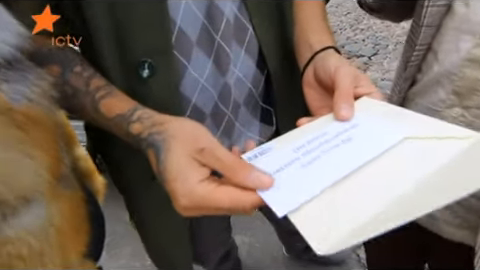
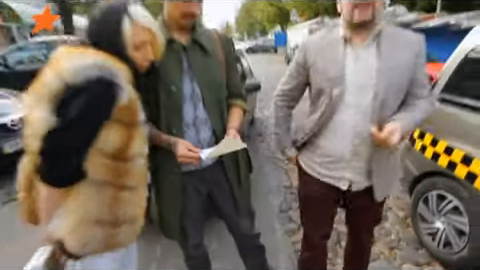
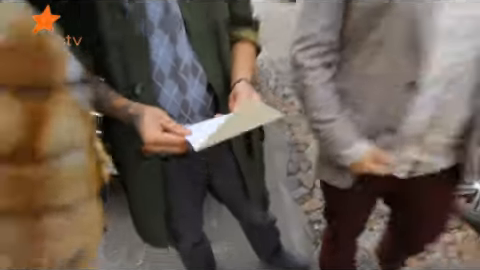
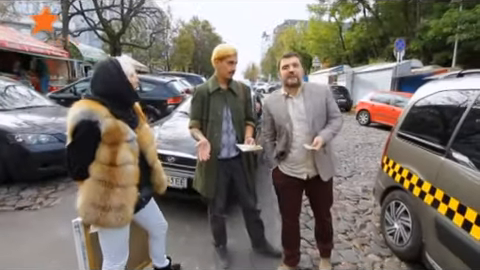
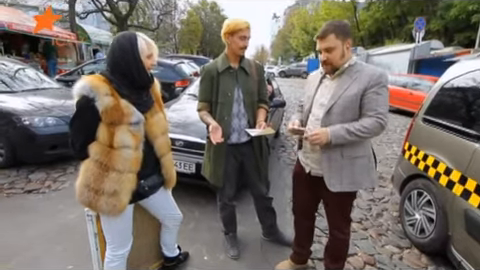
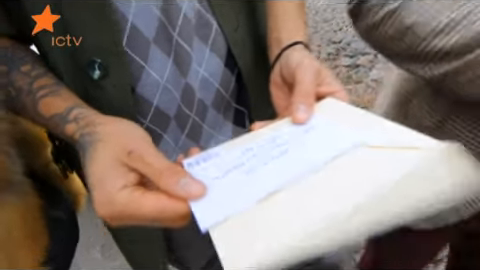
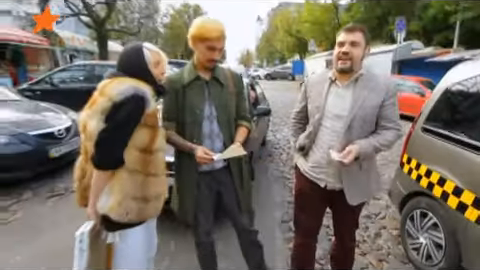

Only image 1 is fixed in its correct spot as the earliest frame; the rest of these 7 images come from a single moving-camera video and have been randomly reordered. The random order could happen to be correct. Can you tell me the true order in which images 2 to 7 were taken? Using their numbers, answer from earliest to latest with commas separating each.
6, 3, 2, 7, 4, 5
